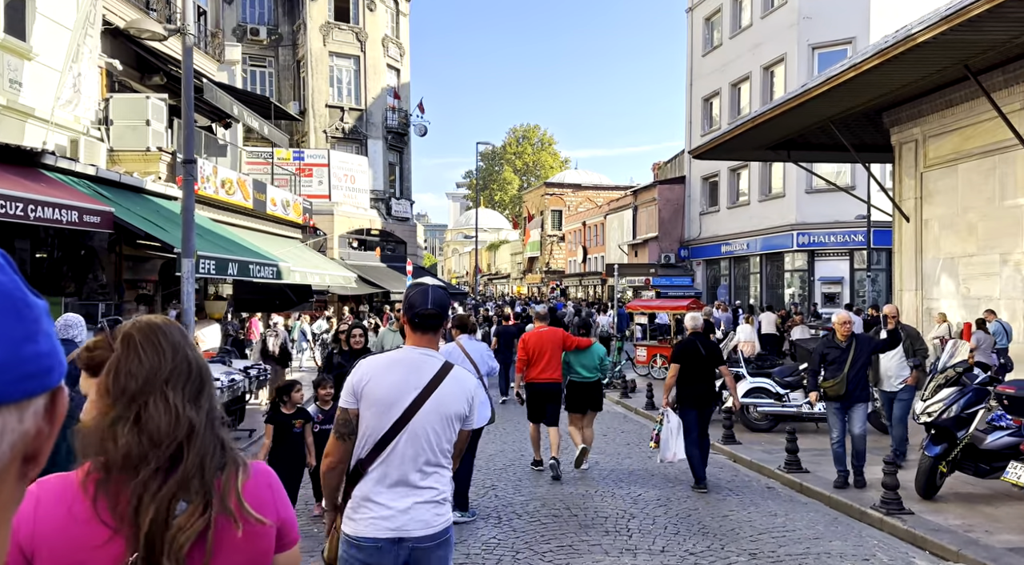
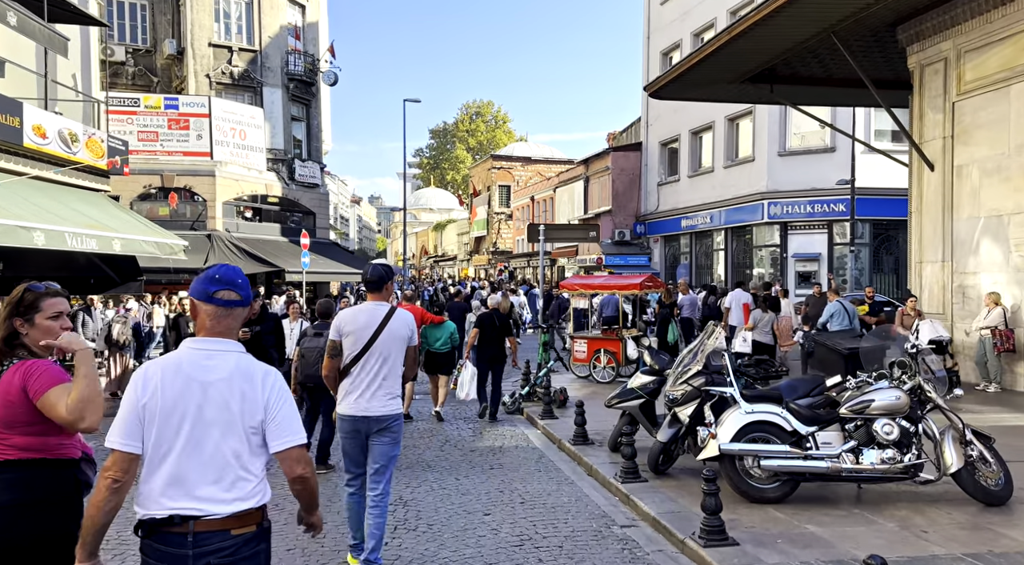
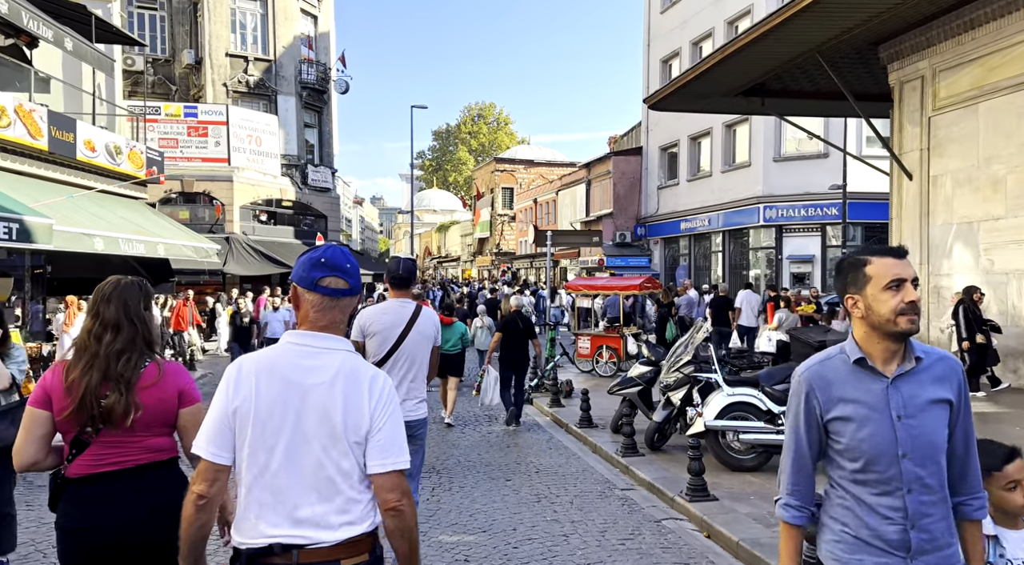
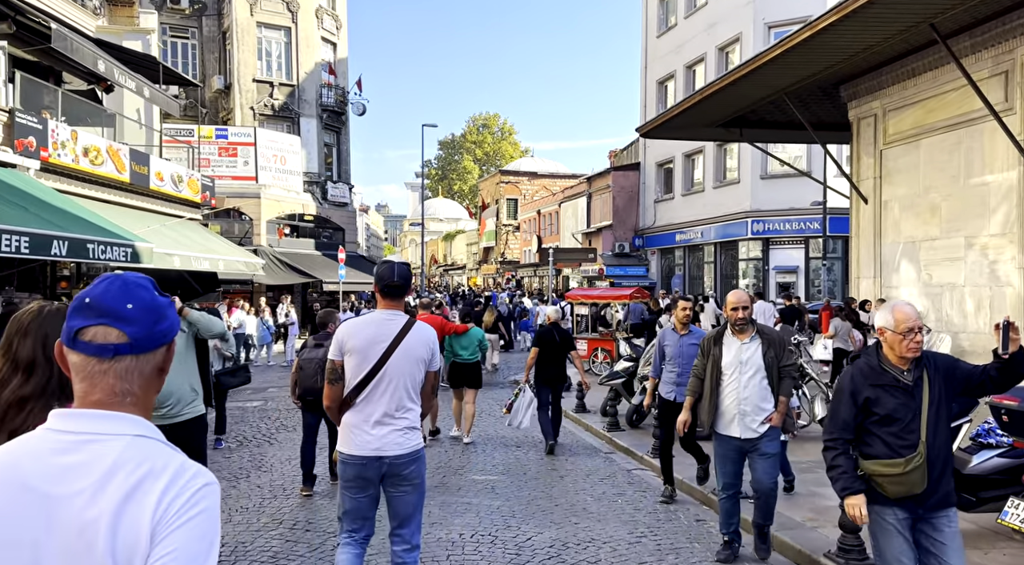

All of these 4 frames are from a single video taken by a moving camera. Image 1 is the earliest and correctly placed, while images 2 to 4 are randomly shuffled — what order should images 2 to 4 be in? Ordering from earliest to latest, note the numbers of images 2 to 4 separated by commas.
4, 3, 2
